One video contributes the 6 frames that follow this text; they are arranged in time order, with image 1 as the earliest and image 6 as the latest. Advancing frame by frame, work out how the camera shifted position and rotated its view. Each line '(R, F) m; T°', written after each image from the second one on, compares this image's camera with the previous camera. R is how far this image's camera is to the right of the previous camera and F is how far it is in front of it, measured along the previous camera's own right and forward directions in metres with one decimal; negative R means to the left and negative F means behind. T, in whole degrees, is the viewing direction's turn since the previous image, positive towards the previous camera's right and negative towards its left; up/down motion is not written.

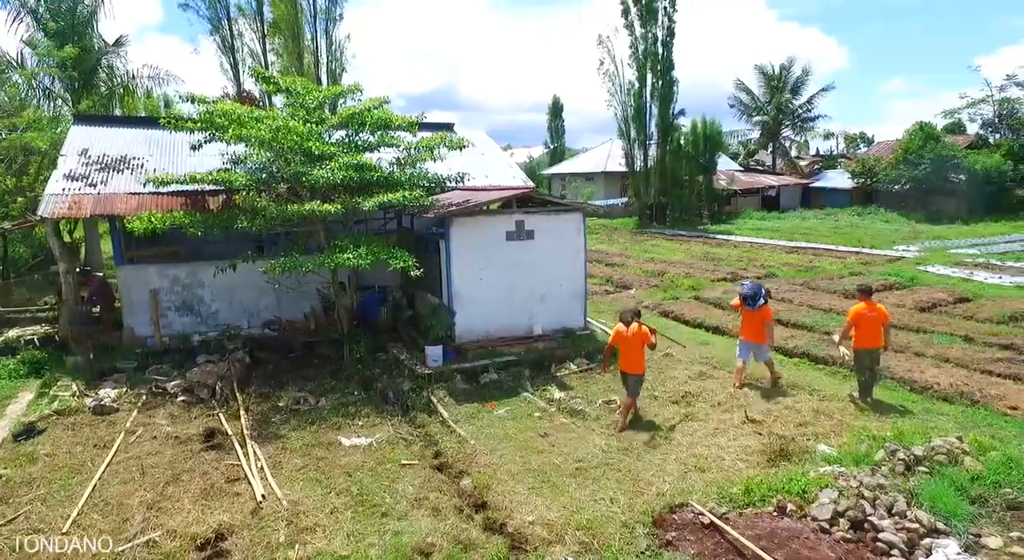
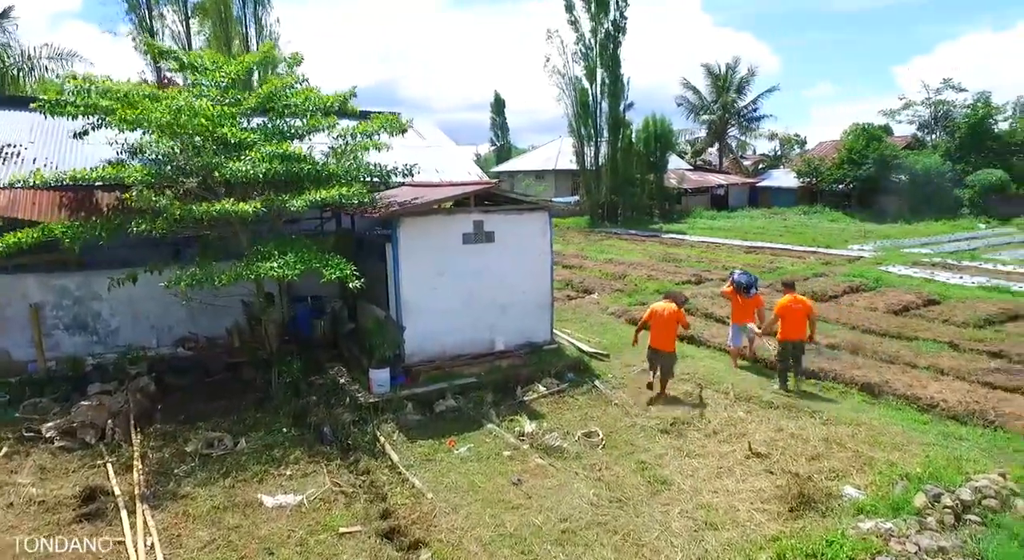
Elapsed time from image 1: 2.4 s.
(-0.2, +1.3) m; +5°
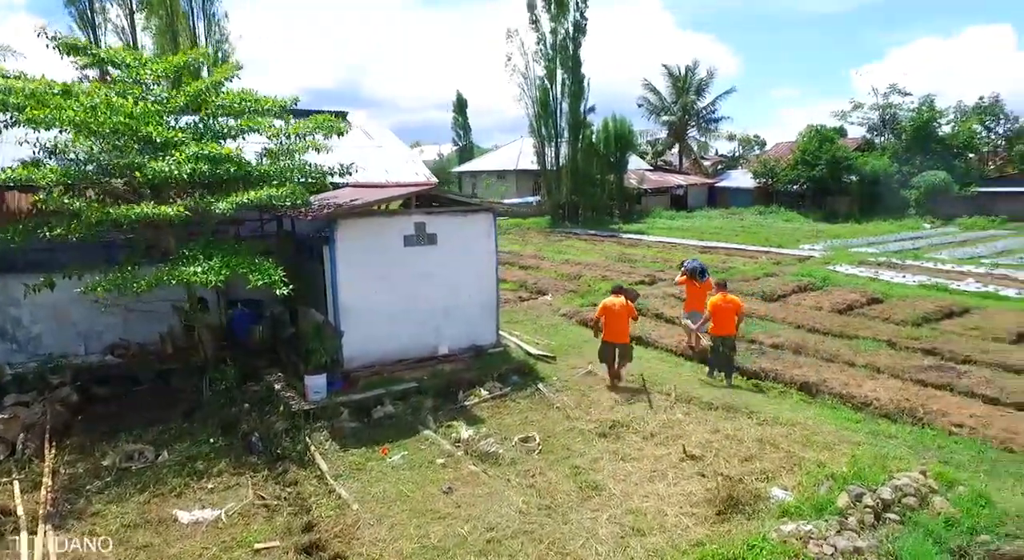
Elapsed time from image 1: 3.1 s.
(+0.4, +0.1) m; +3°
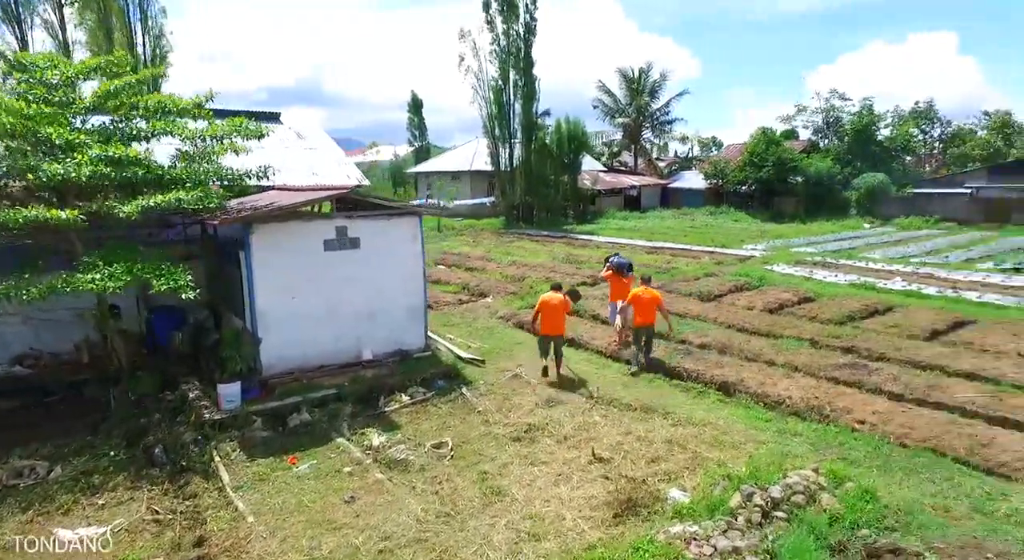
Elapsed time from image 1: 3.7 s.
(+0.6, 0.0) m; +3°
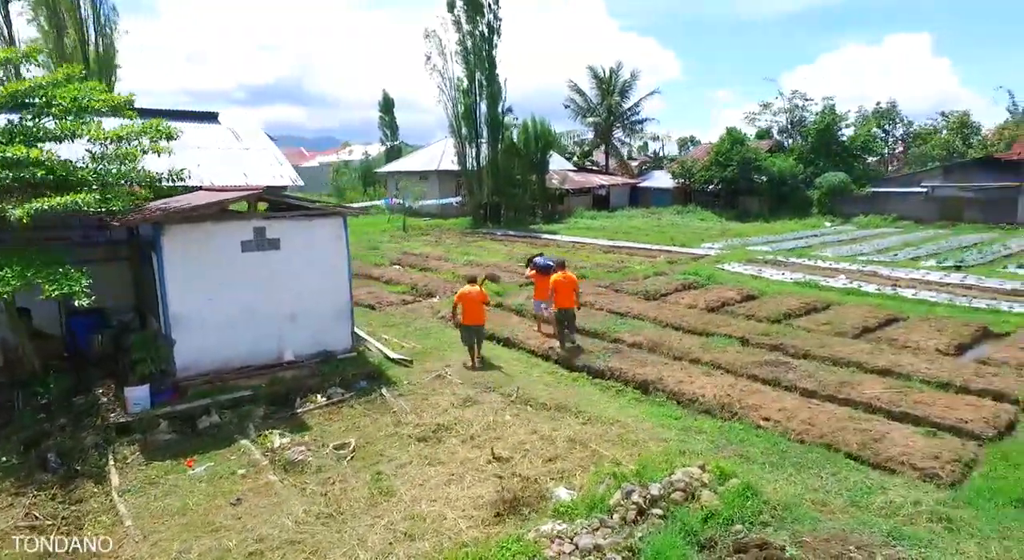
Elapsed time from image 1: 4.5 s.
(+0.9, 0.0) m; +2°
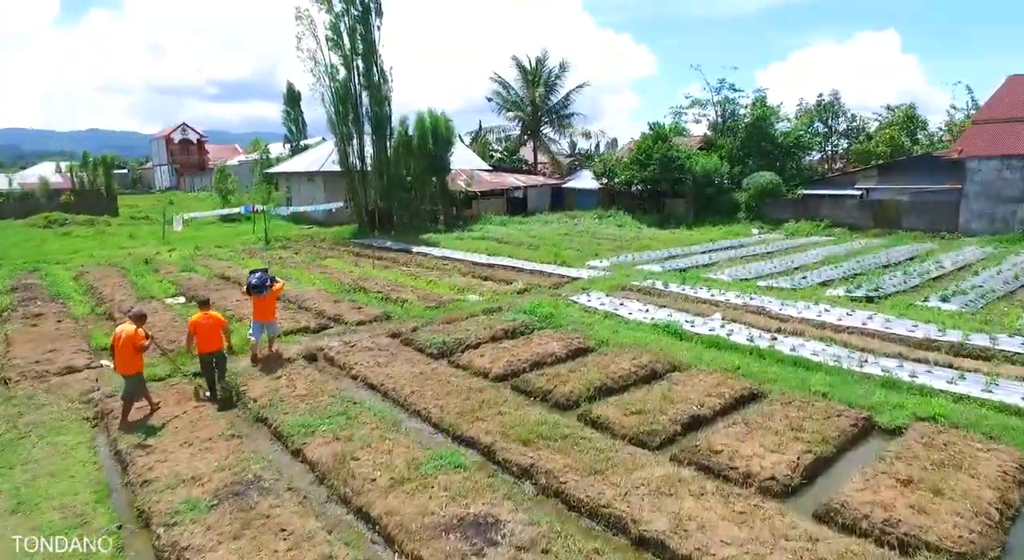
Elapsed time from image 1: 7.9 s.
(+4.2, +4.1) m; +2°
